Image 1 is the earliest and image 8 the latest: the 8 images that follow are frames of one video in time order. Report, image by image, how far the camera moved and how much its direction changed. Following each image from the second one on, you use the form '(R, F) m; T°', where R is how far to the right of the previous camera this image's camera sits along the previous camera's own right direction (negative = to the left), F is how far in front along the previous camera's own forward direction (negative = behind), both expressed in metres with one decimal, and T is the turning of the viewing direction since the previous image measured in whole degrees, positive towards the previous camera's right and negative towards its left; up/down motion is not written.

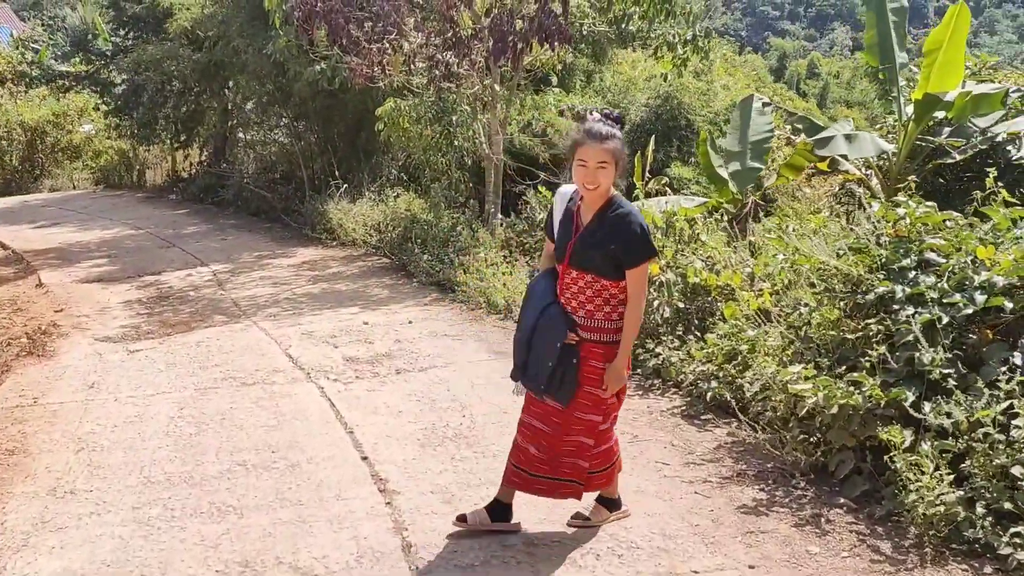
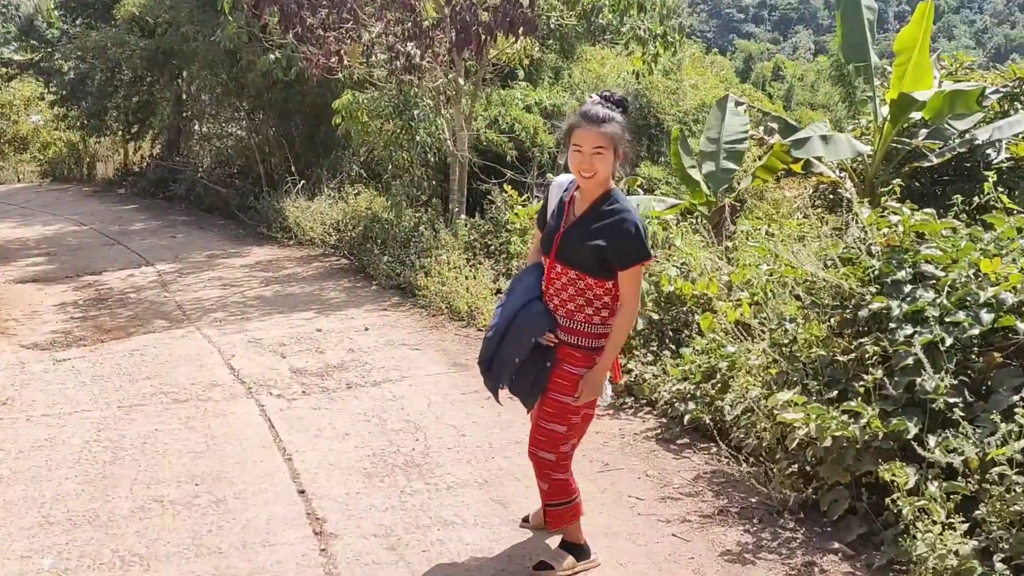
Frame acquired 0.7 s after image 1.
(+0.1, +0.4) m; +3°
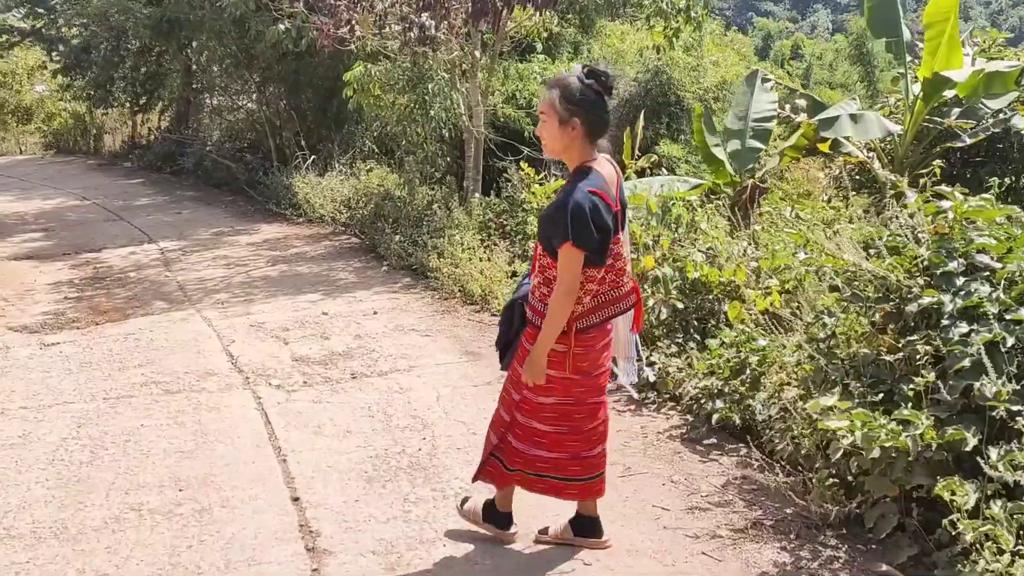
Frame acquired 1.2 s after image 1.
(0.0, +0.3) m; -1°
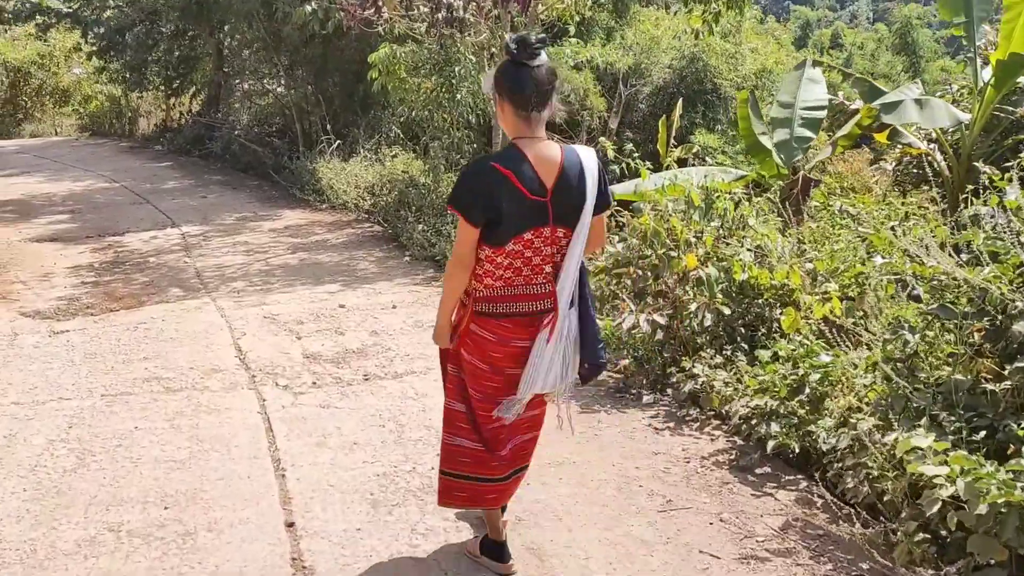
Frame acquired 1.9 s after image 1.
(0.0, +0.4) m; -3°
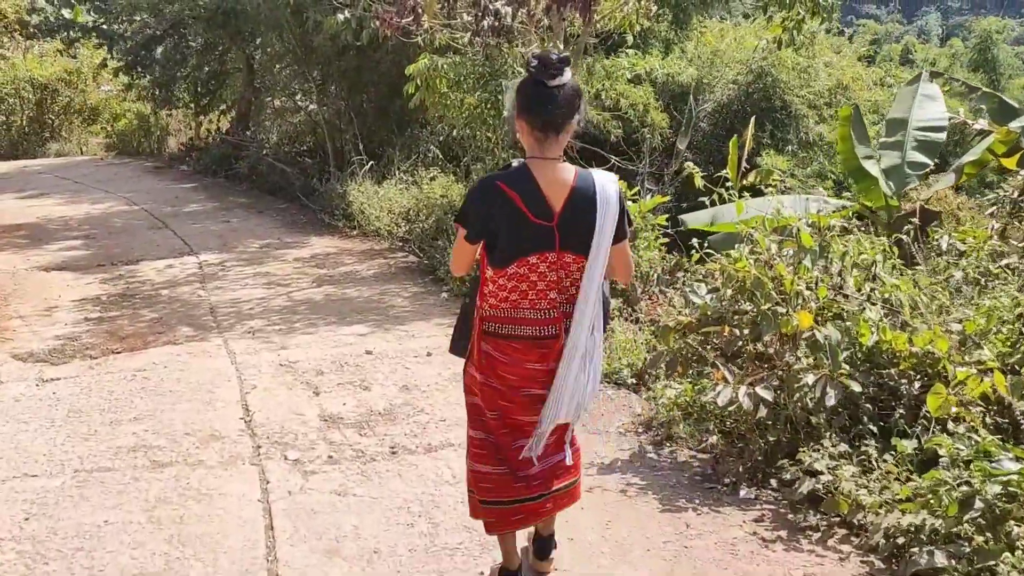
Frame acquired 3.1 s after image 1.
(-0.1, +0.7) m; -3°
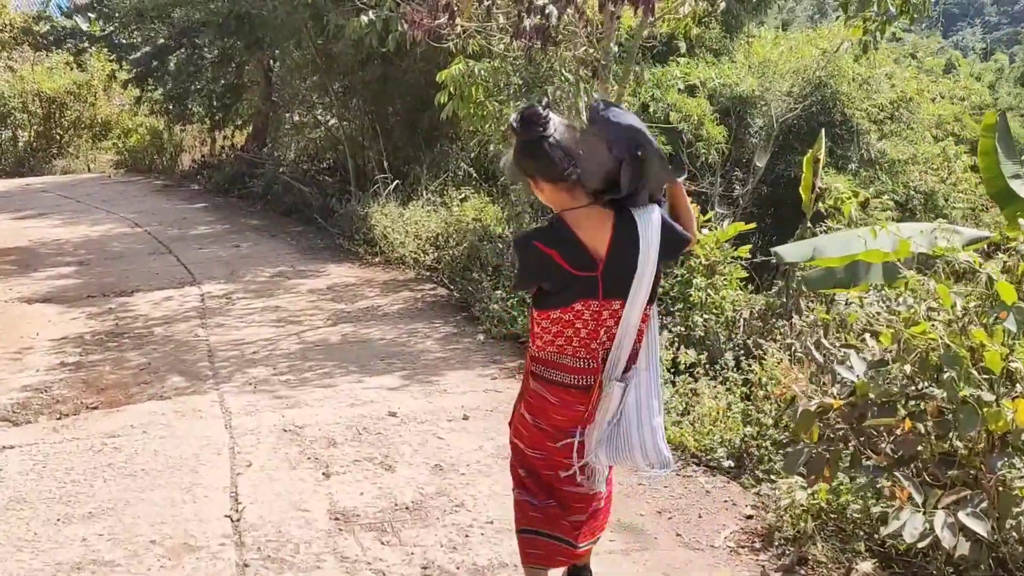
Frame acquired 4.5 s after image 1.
(-0.2, +0.9) m; -2°
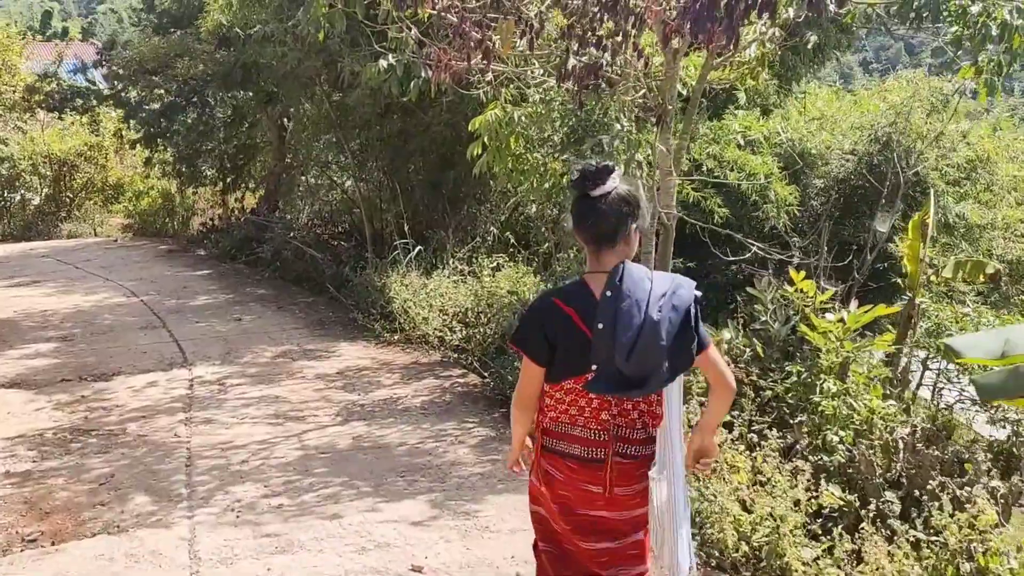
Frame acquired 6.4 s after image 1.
(-0.2, +1.0) m; -1°
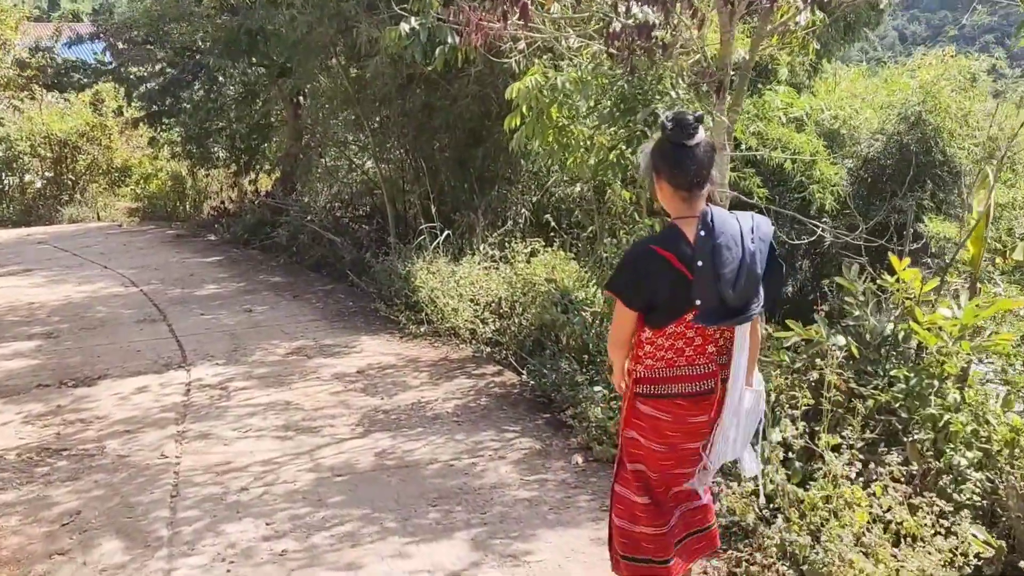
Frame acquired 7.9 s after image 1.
(-0.2, +0.8) m; -2°
